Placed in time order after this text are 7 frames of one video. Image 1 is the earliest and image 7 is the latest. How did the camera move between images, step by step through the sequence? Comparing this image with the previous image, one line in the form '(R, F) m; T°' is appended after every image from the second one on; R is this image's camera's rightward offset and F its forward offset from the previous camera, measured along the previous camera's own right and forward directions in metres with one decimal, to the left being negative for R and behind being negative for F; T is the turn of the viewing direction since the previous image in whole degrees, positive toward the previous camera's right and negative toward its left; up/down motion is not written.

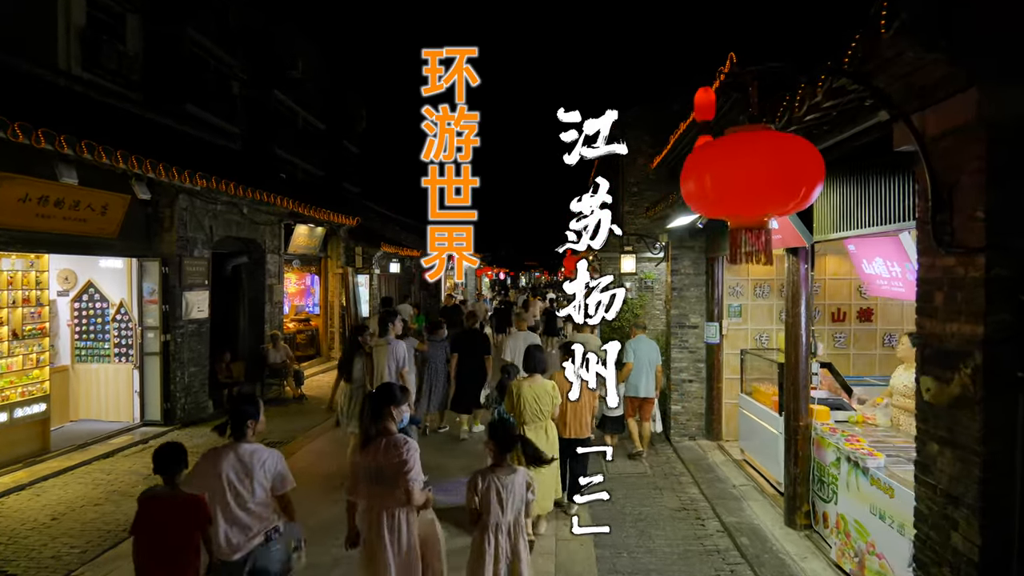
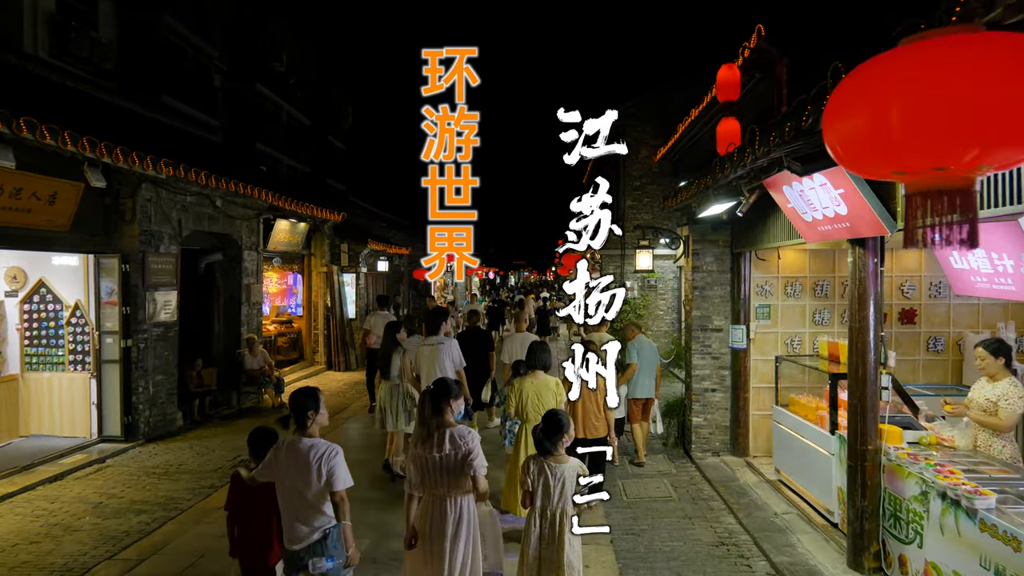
(-0.2, +0.9) m; +1°
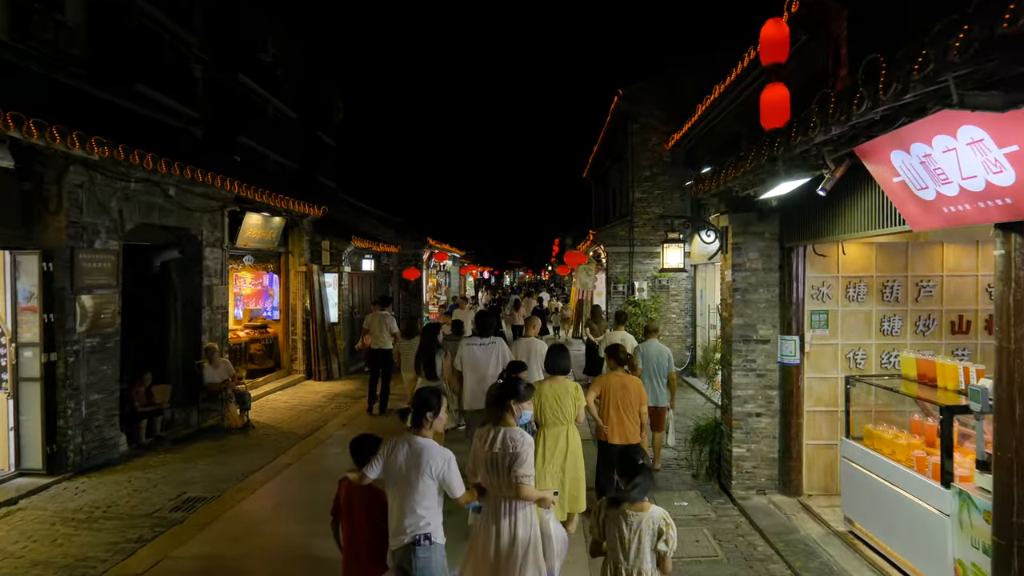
(-0.1, +1.4) m; 0°
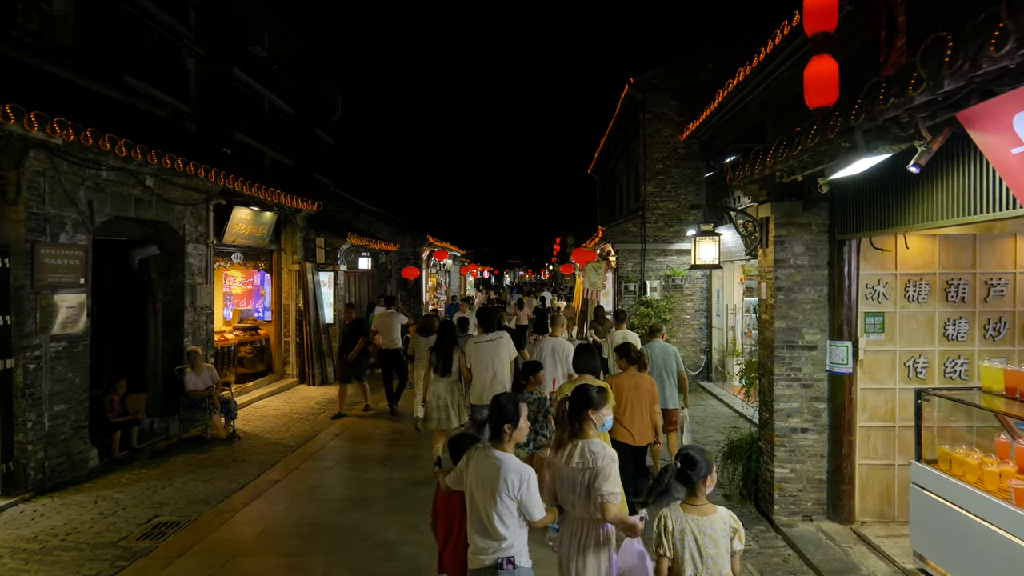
(-0.1, +0.7) m; 0°
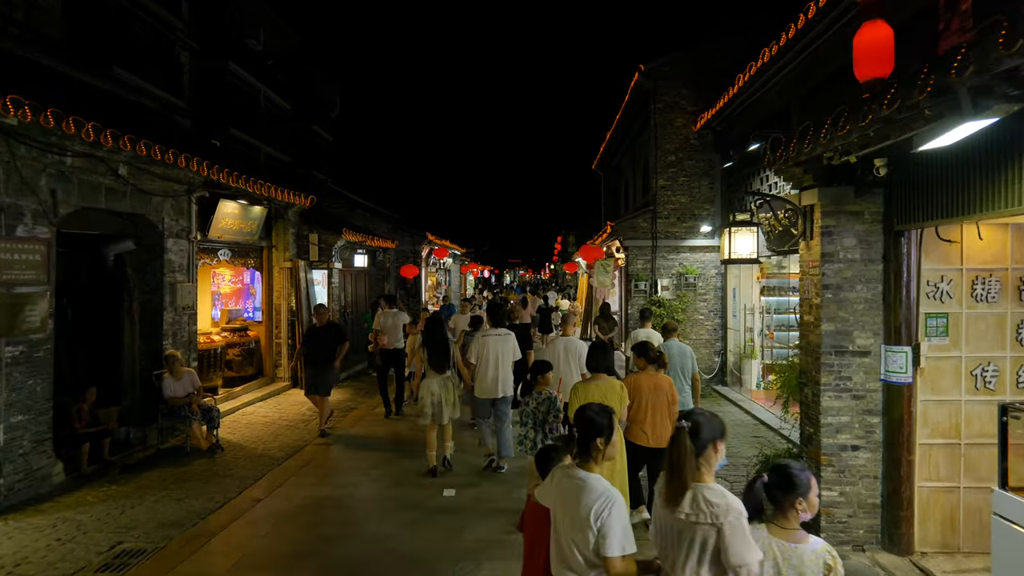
(-0.1, +0.7) m; 0°
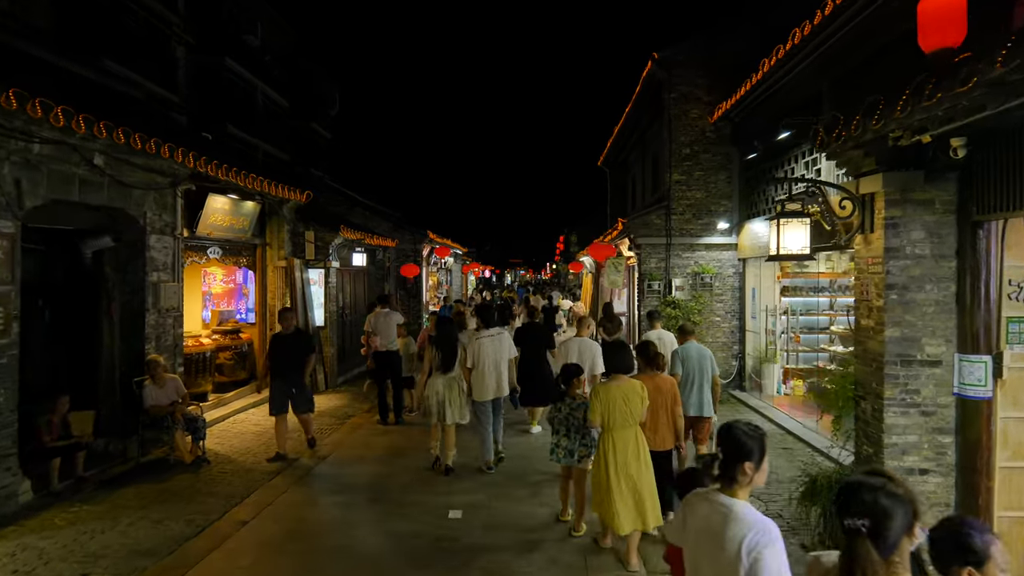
(-0.1, +0.6) m; 0°
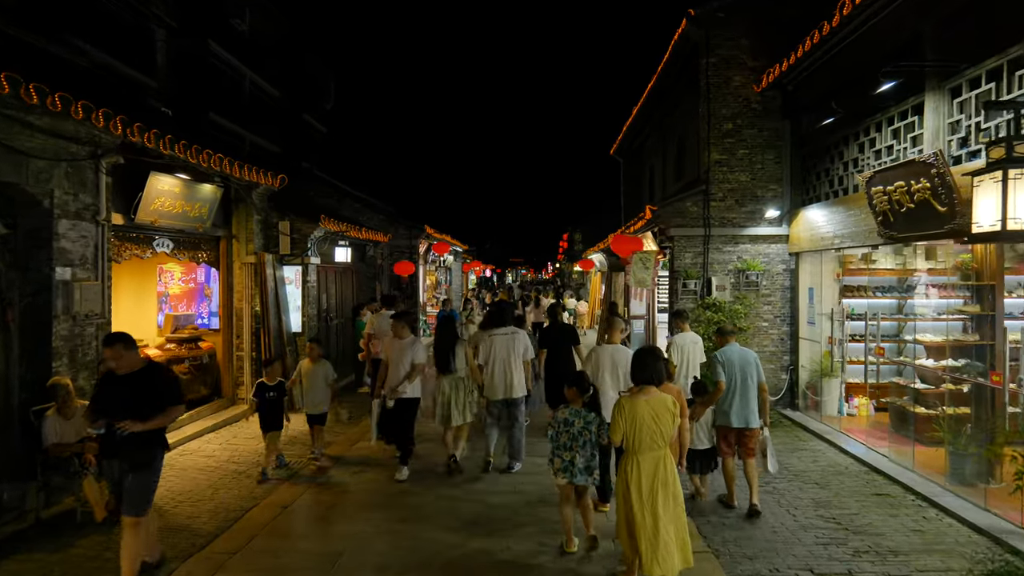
(-0.1, +1.8) m; 0°
